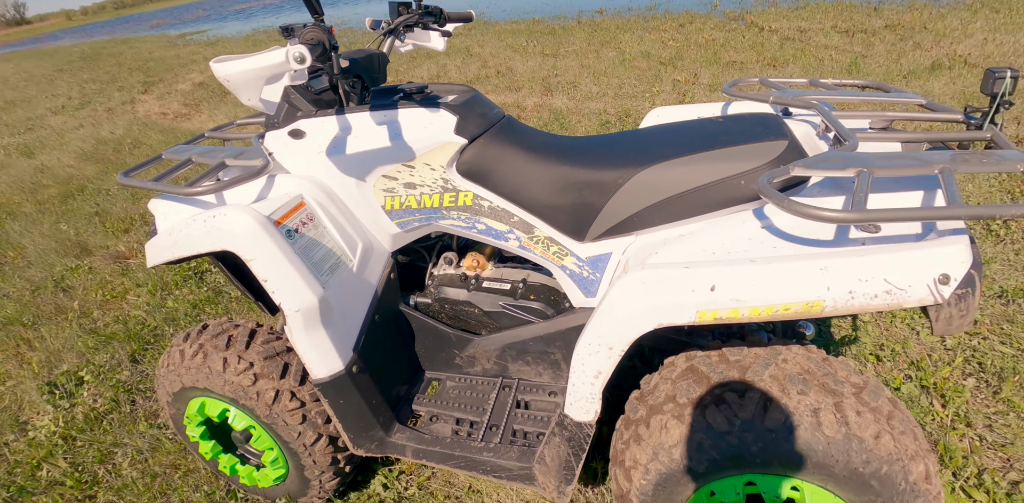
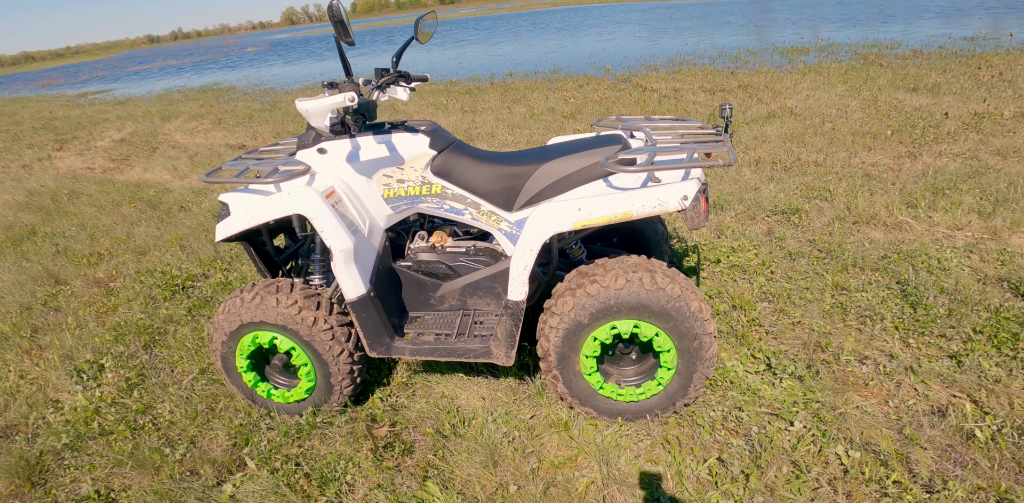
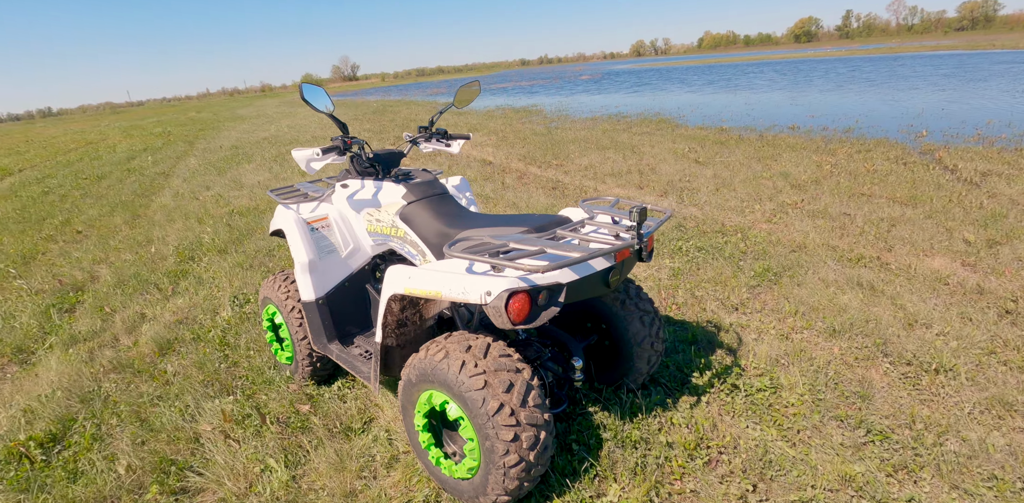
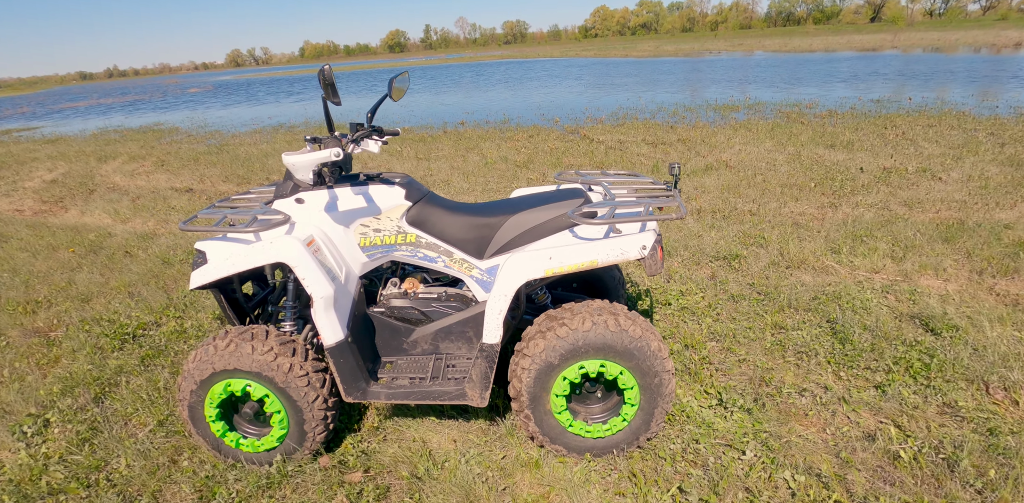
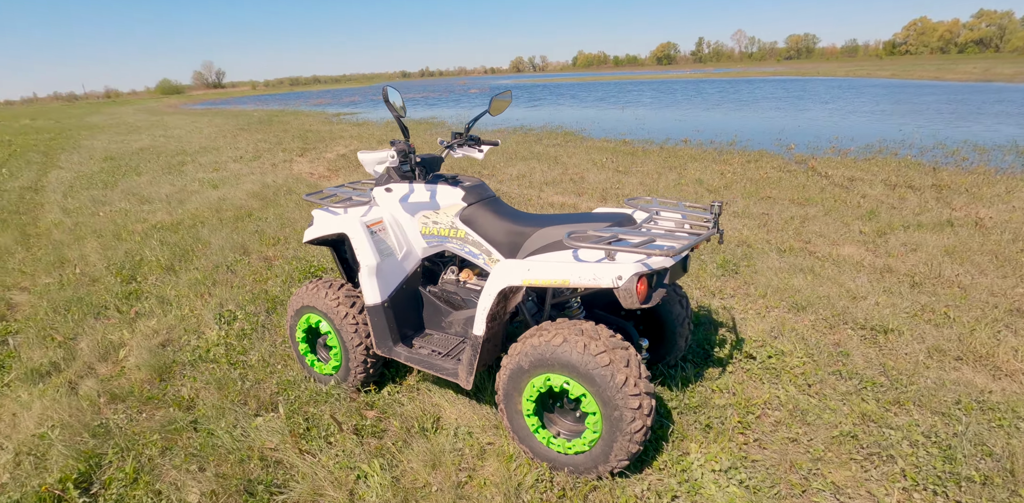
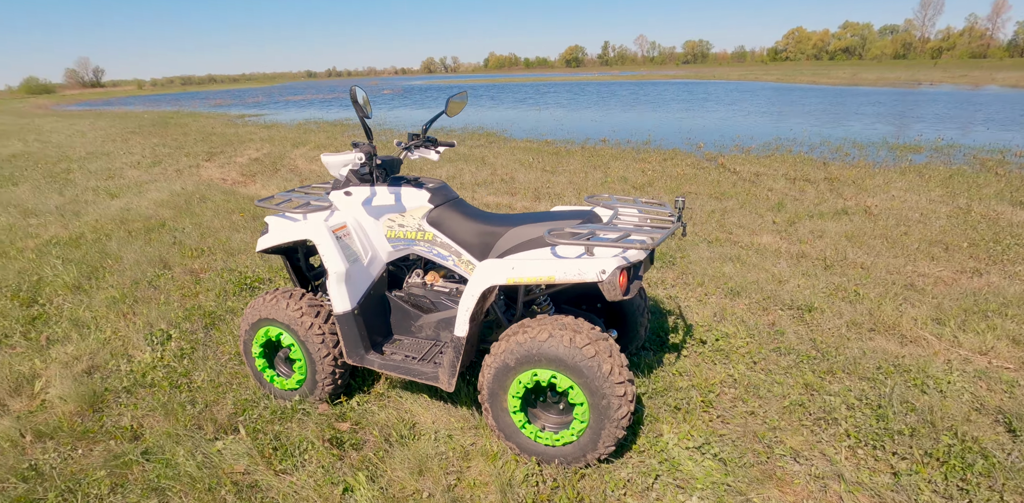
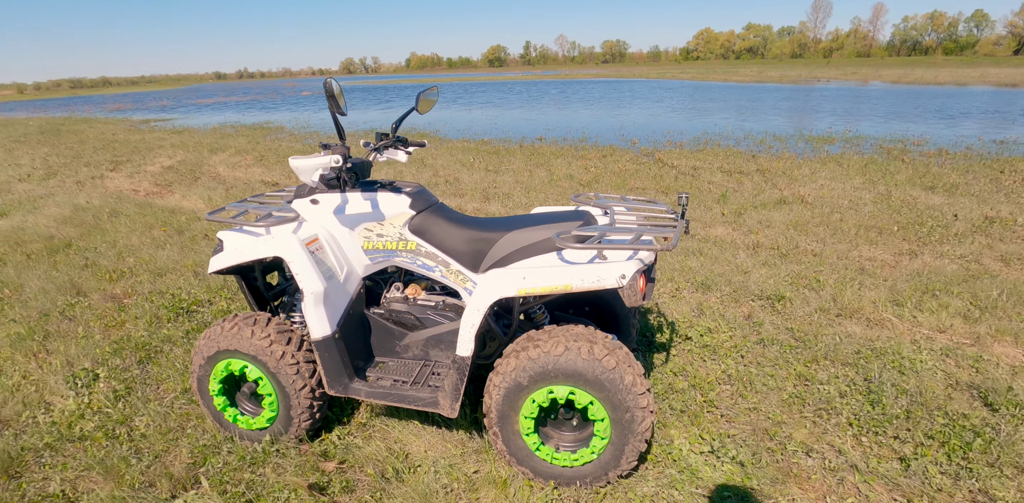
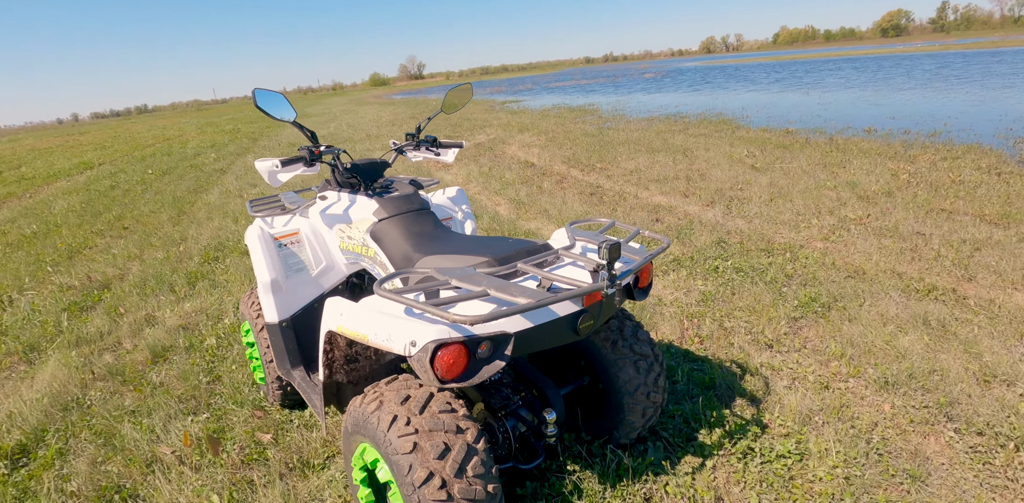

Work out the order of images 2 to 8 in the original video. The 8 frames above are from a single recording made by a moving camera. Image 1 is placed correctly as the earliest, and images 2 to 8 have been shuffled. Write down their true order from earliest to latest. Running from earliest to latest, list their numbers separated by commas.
2, 4, 7, 6, 5, 3, 8
